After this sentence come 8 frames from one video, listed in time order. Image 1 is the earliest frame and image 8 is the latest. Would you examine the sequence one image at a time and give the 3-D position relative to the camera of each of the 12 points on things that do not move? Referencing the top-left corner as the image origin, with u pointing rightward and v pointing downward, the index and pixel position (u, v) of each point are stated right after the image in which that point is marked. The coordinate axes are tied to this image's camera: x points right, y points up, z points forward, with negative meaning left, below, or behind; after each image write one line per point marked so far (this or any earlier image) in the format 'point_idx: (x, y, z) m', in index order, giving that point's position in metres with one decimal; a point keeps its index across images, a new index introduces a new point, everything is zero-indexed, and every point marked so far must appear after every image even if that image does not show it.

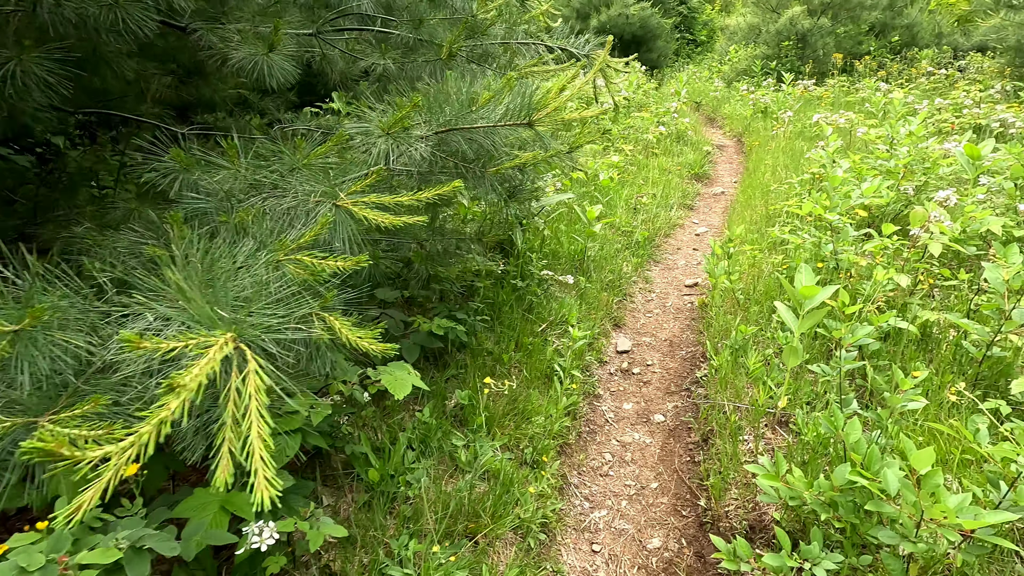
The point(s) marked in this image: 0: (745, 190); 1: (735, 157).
0: (+2.5, +1.0, +5.8) m
1: (+3.4, +2.0, +8.1) m
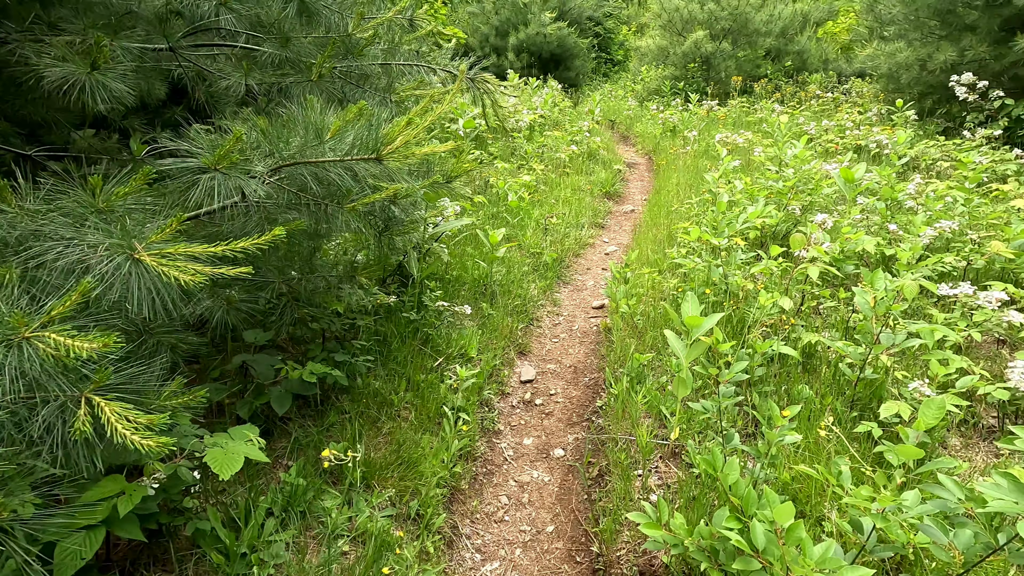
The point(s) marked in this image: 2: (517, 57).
0: (+1.5, +0.9, +5.9) m
1: (+2.1, +1.8, +8.3) m
2: (+0.2, +6.9, +15.9) m
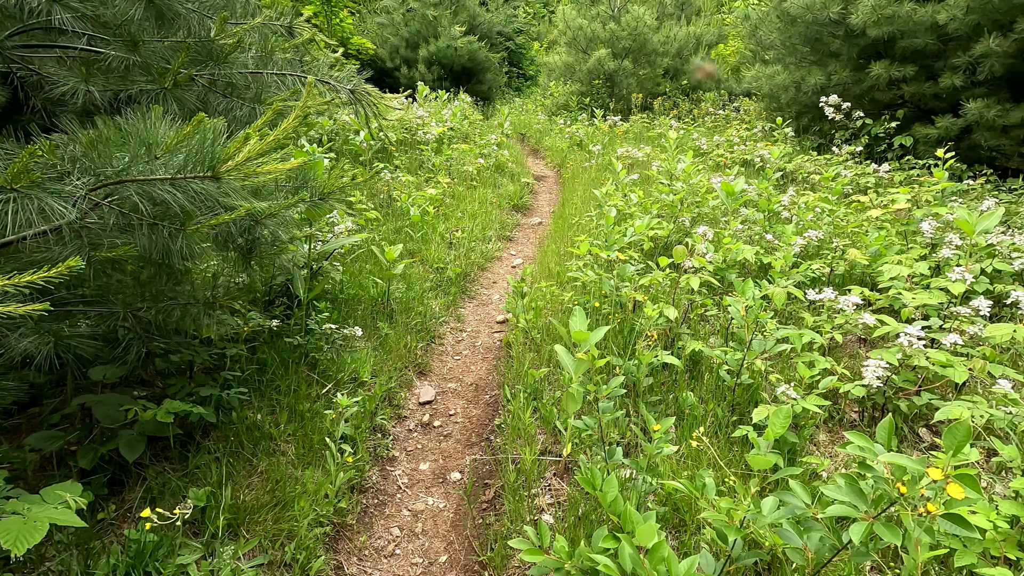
0: (+0.5, +0.7, +6.0) m
1: (+0.7, +1.6, +8.5) m
2: (-2.5, +6.5, +15.8) m
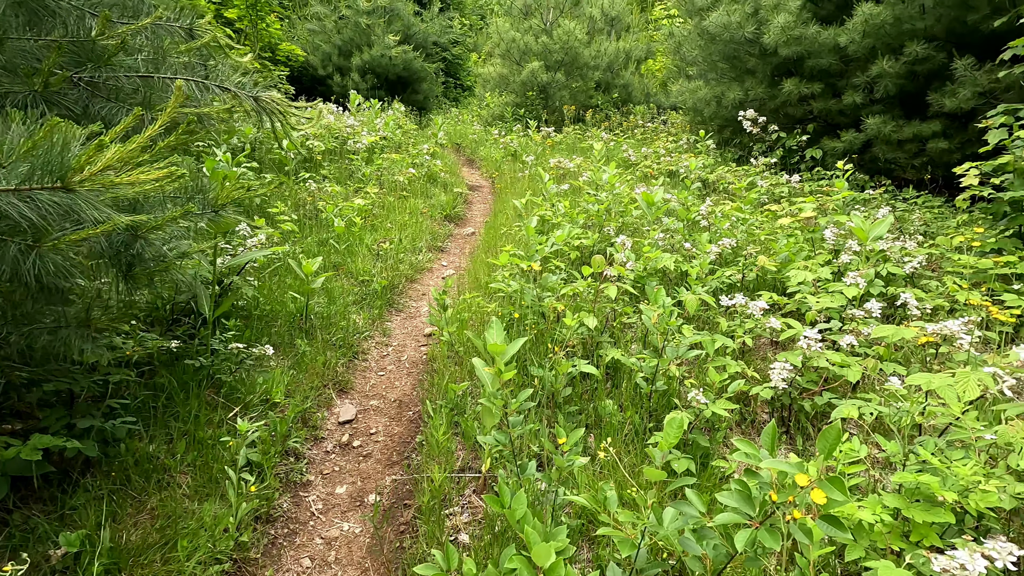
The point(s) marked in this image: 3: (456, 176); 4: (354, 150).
0: (-0.3, +0.6, +6.0) m
1: (-0.4, +1.4, +8.5) m
2: (-4.4, +6.1, +15.5) m
3: (-0.9, +1.9, +8.9) m
4: (-2.4, +2.1, +8.2) m
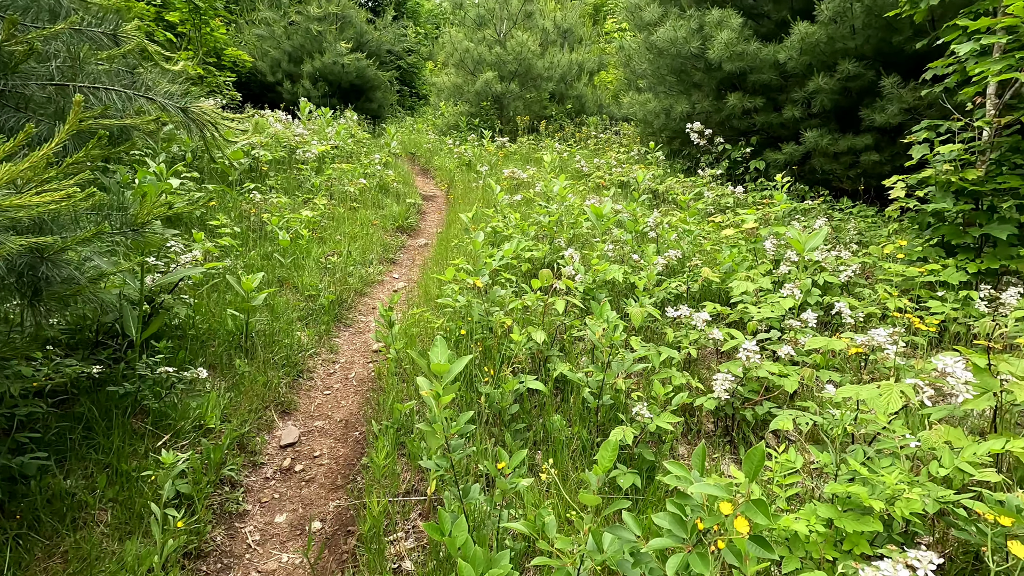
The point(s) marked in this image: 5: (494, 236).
0: (-0.8, +0.5, +5.9) m
1: (-1.1, +1.3, +8.4) m
2: (-5.7, +5.8, +15.2) m
3: (-1.7, +1.7, +8.8) m
4: (-3.1, +1.9, +8.0) m
5: (-0.2, +0.5, +4.8) m
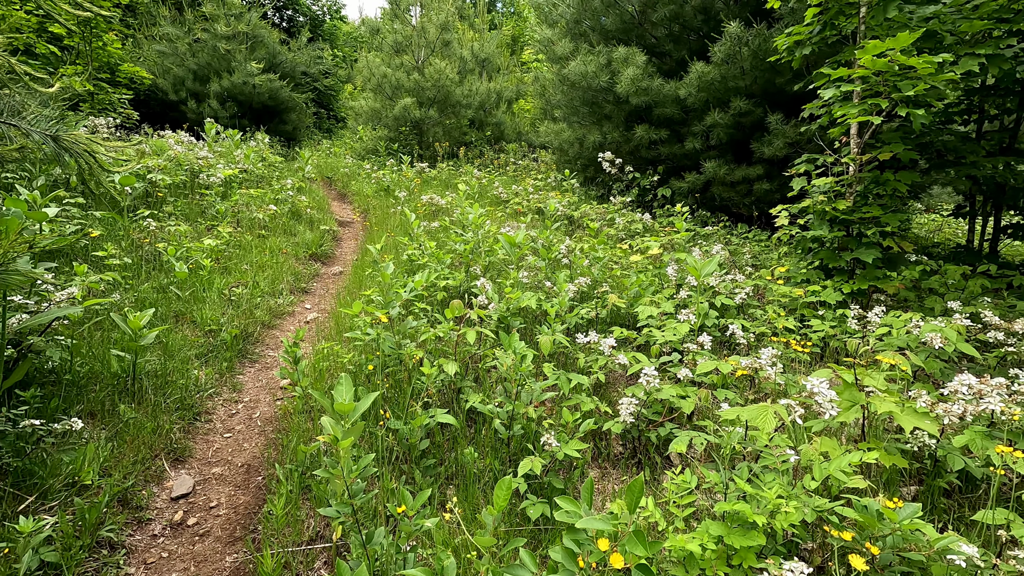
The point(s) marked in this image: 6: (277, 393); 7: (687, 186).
0: (-1.7, +0.2, +5.7) m
1: (-2.4, +0.8, +8.2) m
2: (-7.9, +5.0, +14.5) m
3: (-3.0, +1.2, +8.6) m
4: (-4.3, +1.5, +7.5) m
5: (-0.9, +0.2, +4.8) m
6: (-1.6, -0.7, +3.8) m
7: (+3.1, +1.8, +9.3) m
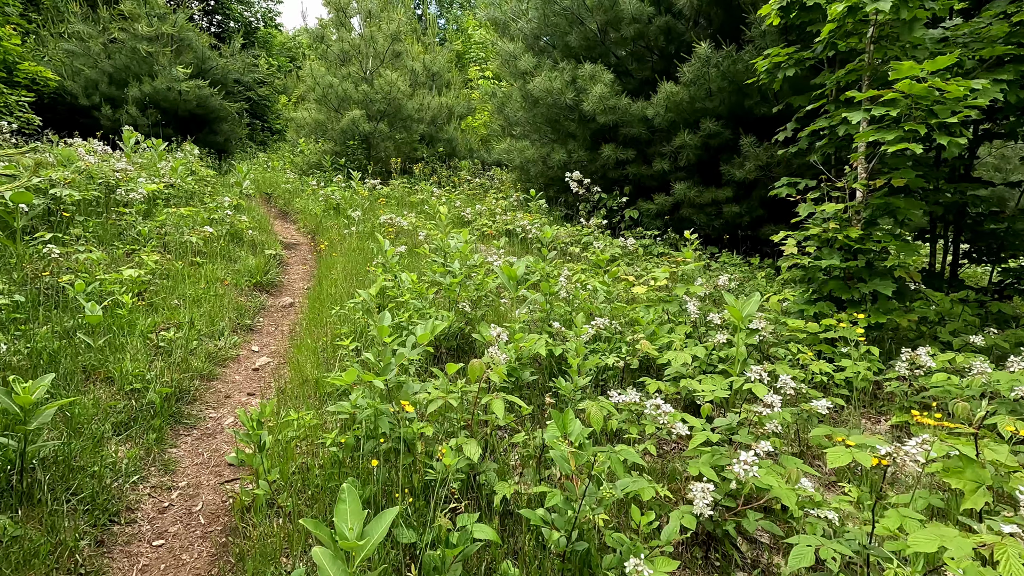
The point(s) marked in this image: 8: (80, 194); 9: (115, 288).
0: (-1.8, -0.2, +4.9) m
1: (-2.8, +0.4, +7.3) m
2: (-9.1, +4.3, +13.1) m
3: (-3.5, +0.8, +7.6) m
4: (-4.7, +1.0, +6.5) m
5: (-1.0, -0.1, +4.0) m
6: (-1.6, -1.0, +2.9) m
7: (+2.4, +1.4, +9.1) m
8: (-4.7, +1.0, +5.8) m
9: (-3.2, 0.0, +4.3) m
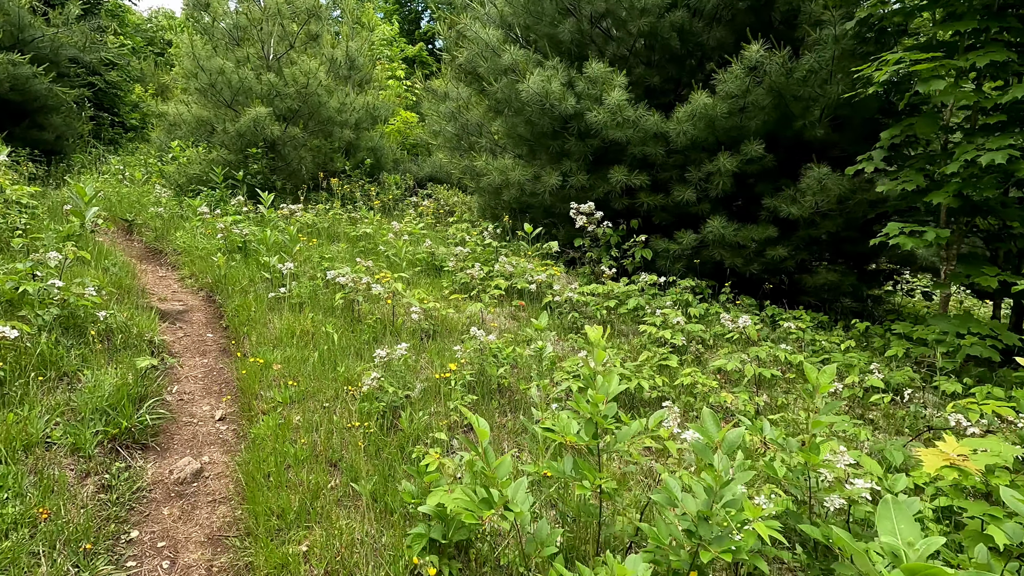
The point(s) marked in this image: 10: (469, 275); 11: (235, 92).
0: (-1.0, -1.0, +2.2) m
1: (-2.5, -0.5, +4.4) m
2: (-9.9, +3.2, +8.8) m
3: (-3.2, -0.1, +4.5) m
4: (-4.1, +0.1, +3.2) m
5: (0.0, -0.9, +1.5) m
6: (-0.3, -1.8, +0.3) m
7: (+2.3, +0.5, +7.2) m
8: (-4.0, +0.1, +2.5) m
9: (-2.2, -0.9, +1.3) m
10: (-0.5, +0.2, +5.8) m
11: (-4.9, +3.5, +9.4) m
